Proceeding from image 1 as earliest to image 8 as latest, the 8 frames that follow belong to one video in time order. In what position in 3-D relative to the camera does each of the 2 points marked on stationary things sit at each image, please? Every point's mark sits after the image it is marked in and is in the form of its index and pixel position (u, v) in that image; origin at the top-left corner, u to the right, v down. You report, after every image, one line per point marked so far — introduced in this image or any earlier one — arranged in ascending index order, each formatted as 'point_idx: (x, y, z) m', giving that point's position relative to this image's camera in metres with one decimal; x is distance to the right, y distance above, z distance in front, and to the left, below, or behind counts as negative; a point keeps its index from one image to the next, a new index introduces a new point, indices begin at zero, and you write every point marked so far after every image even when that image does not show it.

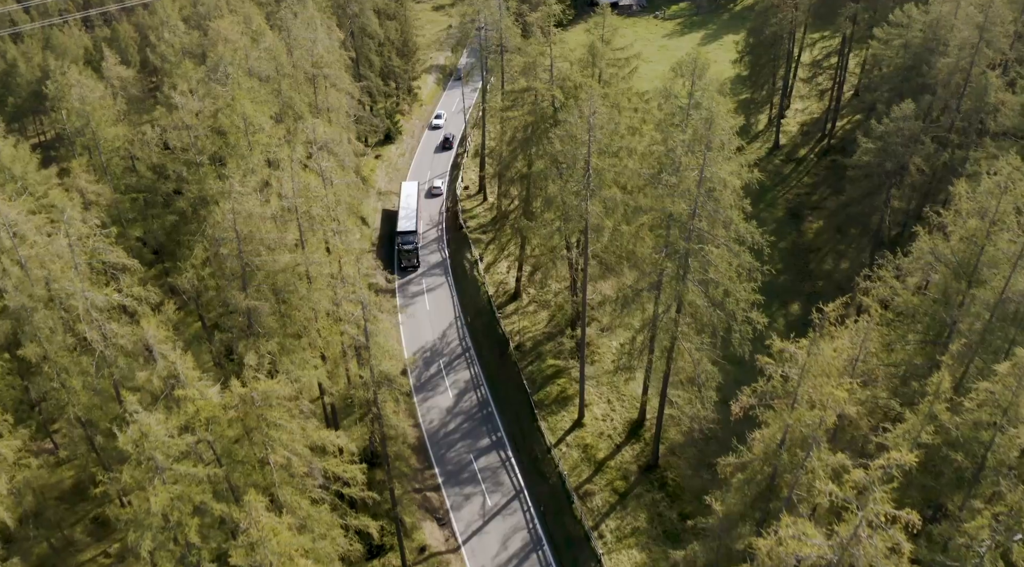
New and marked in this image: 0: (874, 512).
0: (+7.5, -4.7, +18.6) m
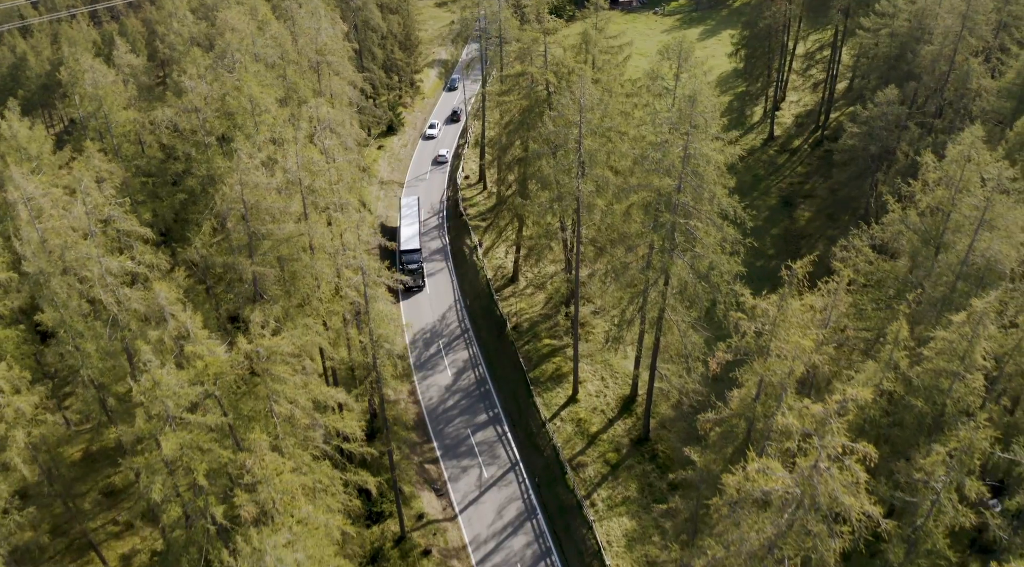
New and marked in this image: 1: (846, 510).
0: (+7.2, -3.6, +20.1) m
1: (+7.4, -5.0, +19.7) m
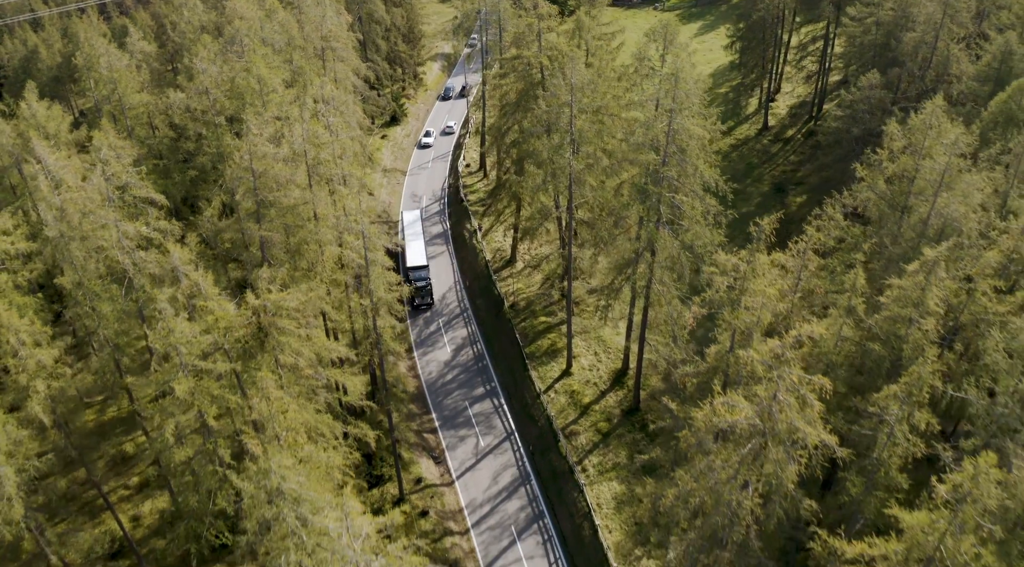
0: (+6.8, -2.3, +21.9) m
1: (+7.0, -3.7, +21.4) m
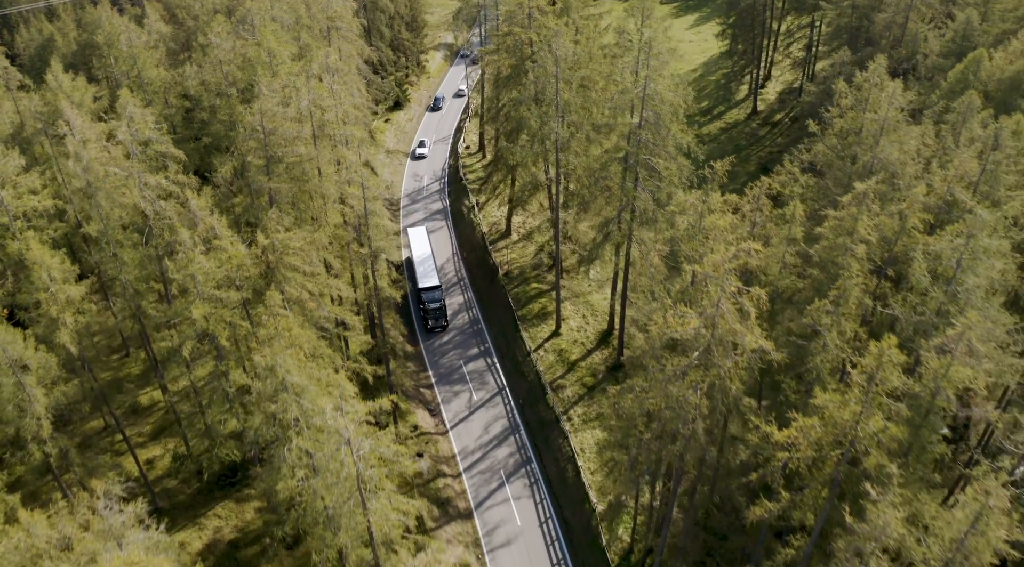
0: (+6.1, -0.2, +24.8) m
1: (+6.3, -1.6, +24.4) m
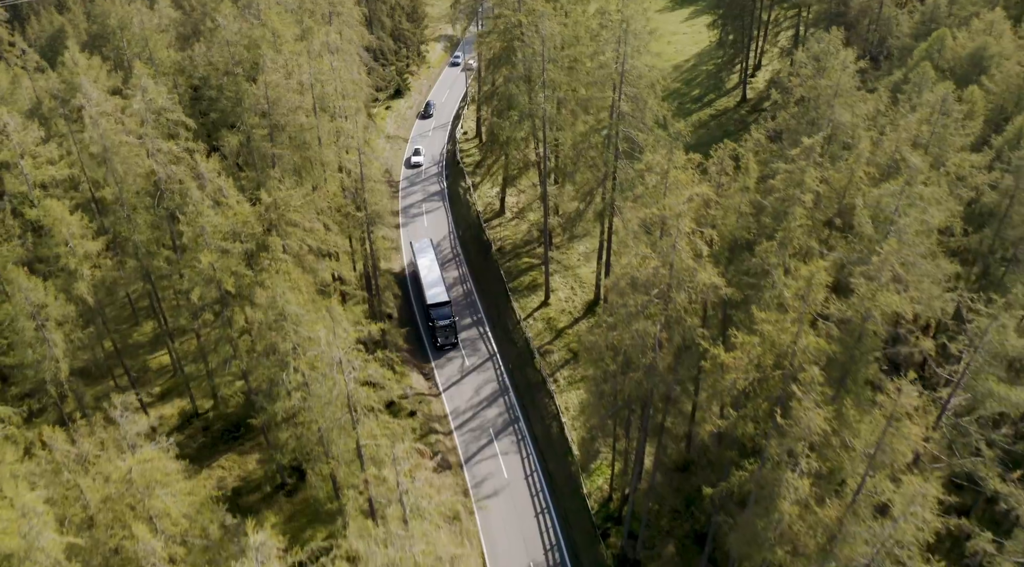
0: (+5.4, +1.5, +27.4) m
1: (+5.6, +0.1, +26.9) m
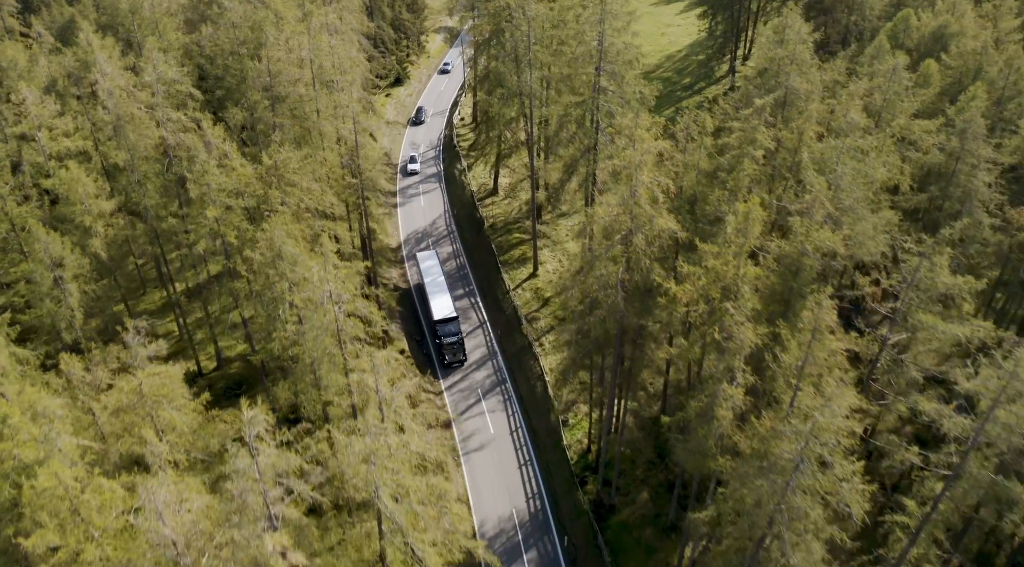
0: (+4.6, +3.4, +30.0) m
1: (+4.8, +2.0, +29.5) m
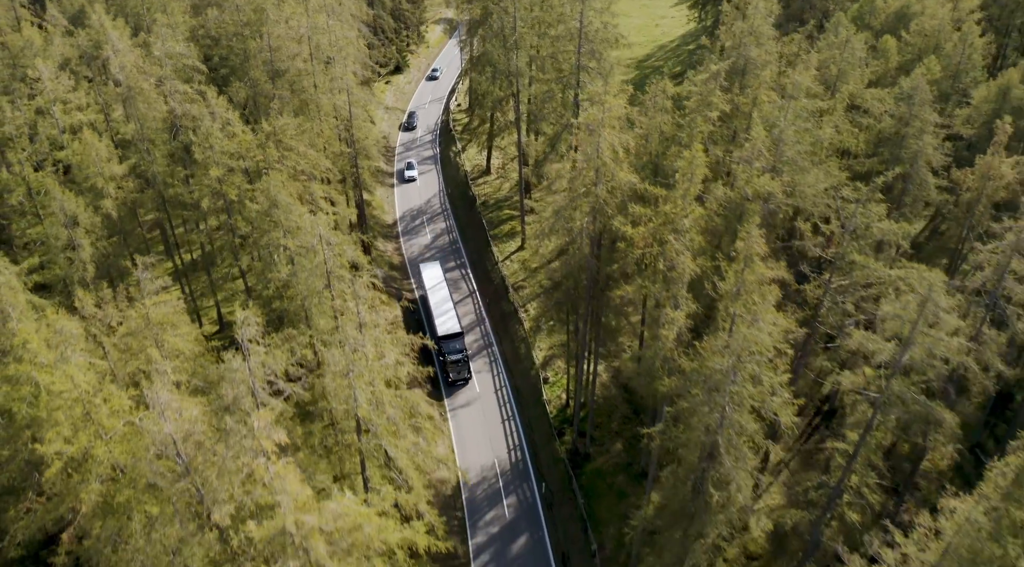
0: (+3.7, +5.3, +32.8) m
1: (+3.8, +3.9, +32.3) m
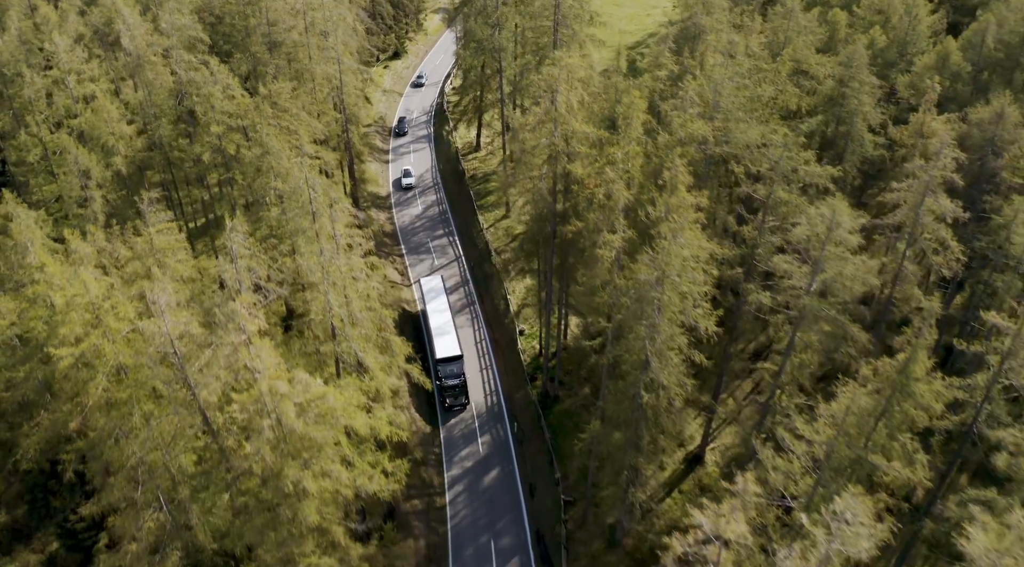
0: (+2.3, +7.8, +36.4) m
1: (+2.5, +6.3, +35.9) m
